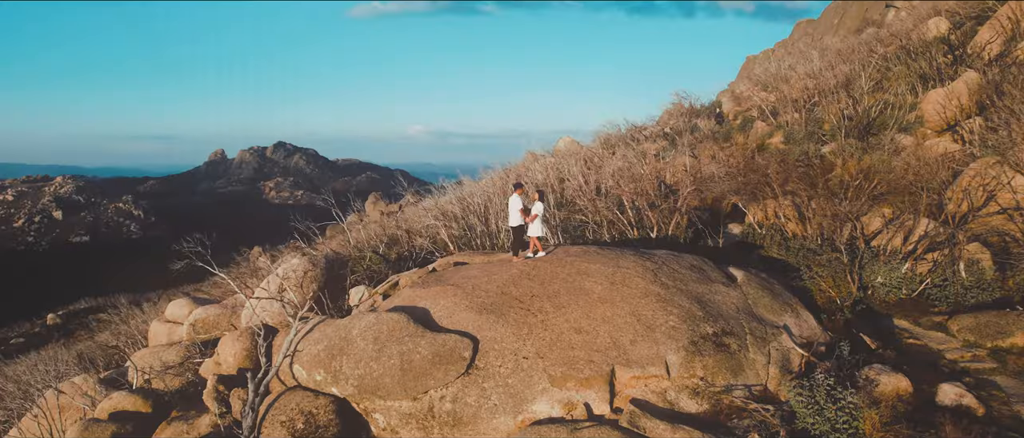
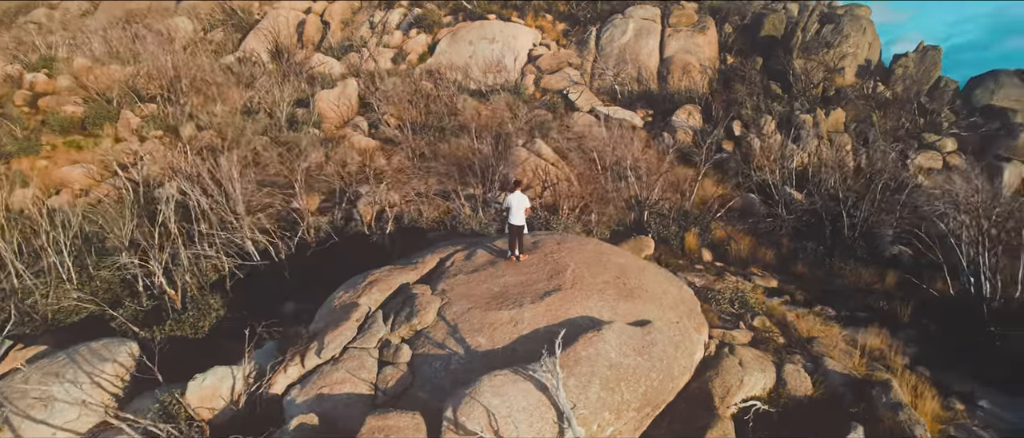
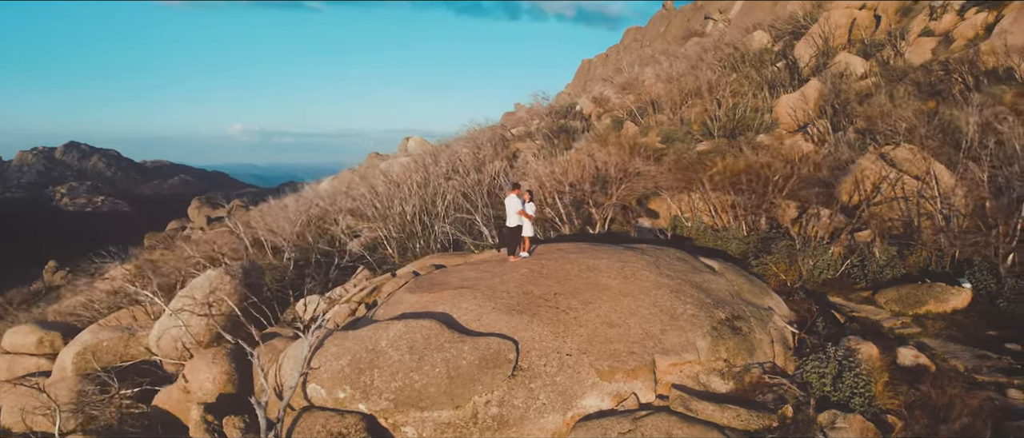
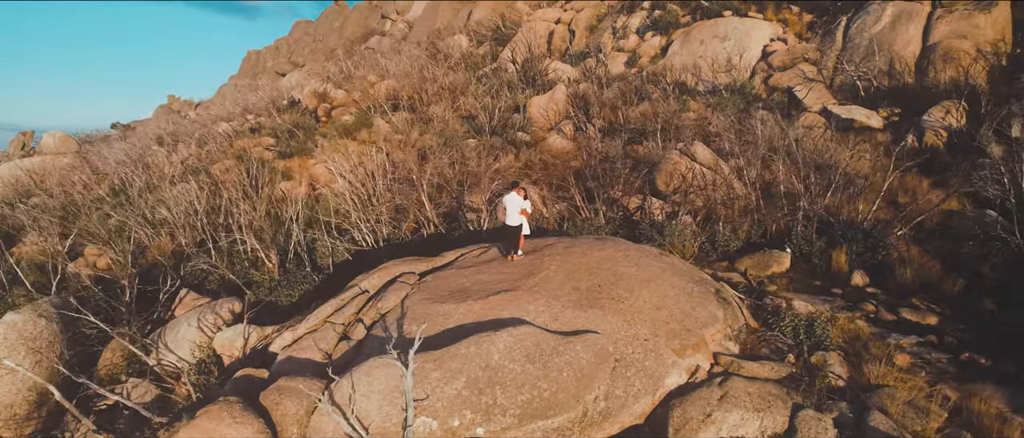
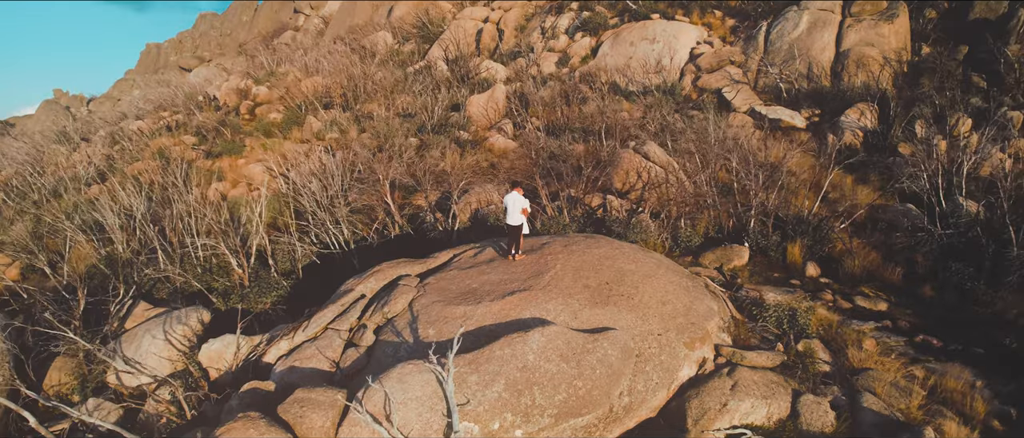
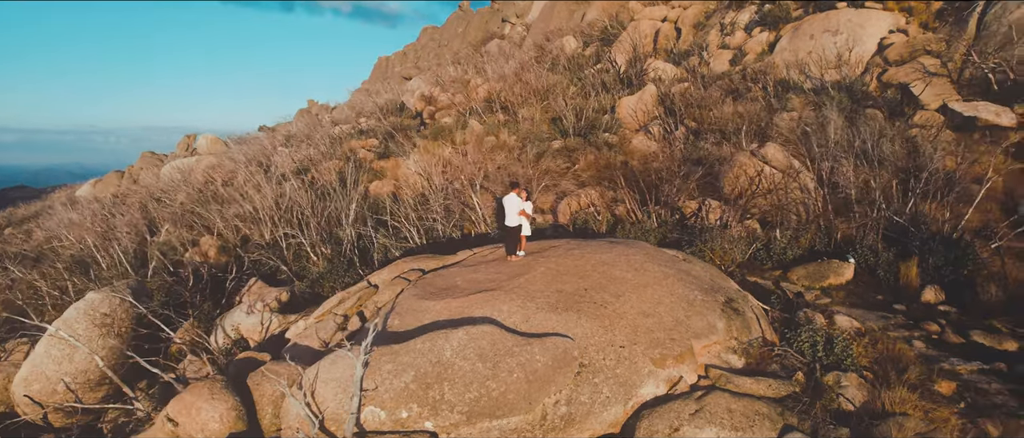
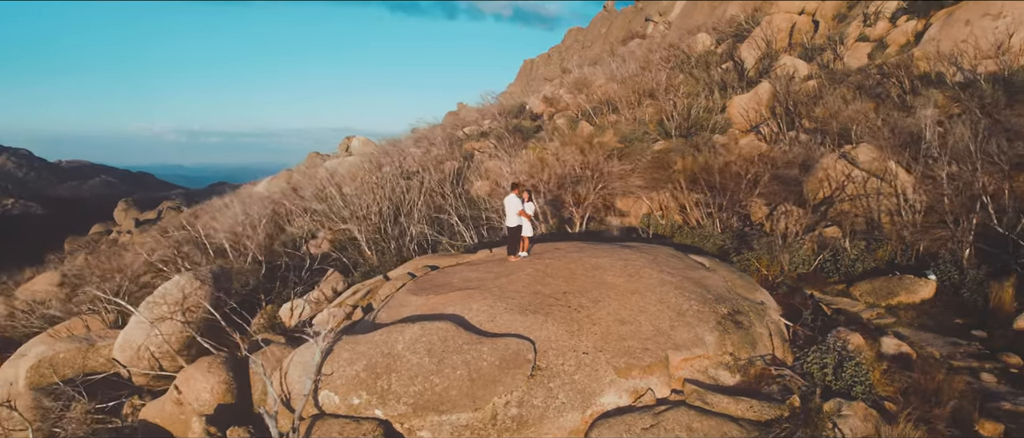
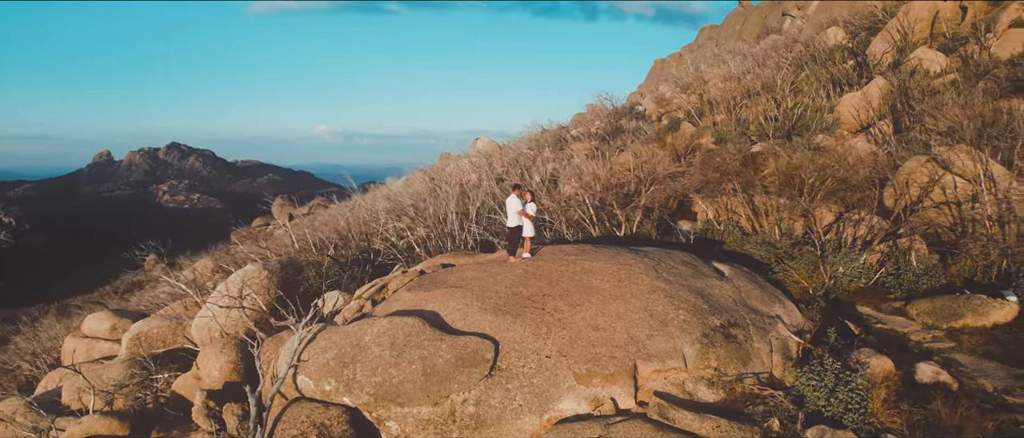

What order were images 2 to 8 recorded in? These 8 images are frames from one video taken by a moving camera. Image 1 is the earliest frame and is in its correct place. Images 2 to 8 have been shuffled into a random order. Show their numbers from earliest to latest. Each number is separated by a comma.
8, 3, 7, 6, 4, 5, 2
